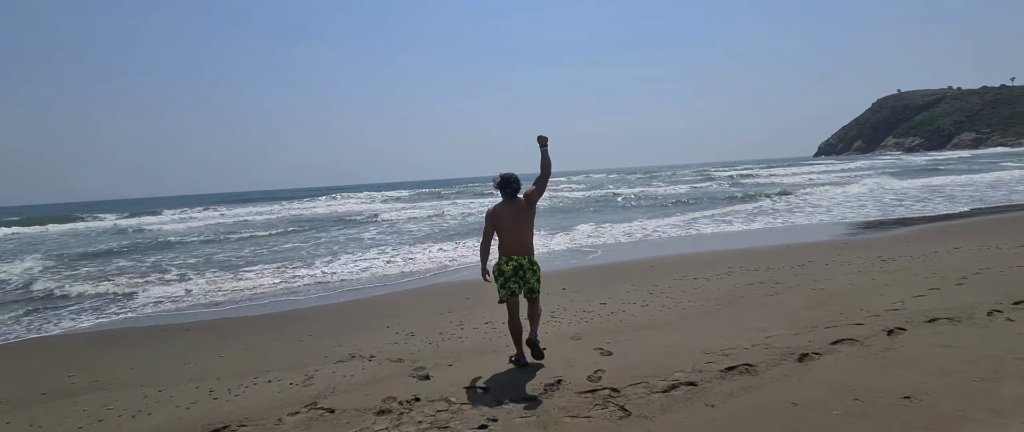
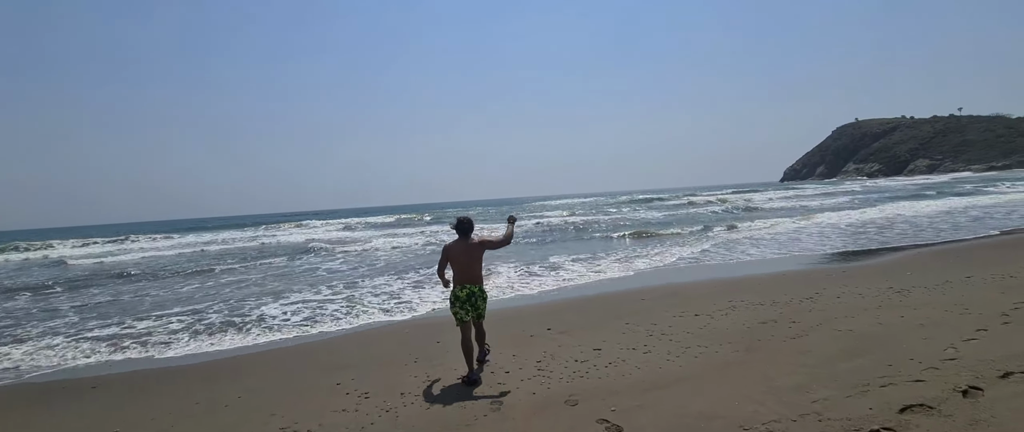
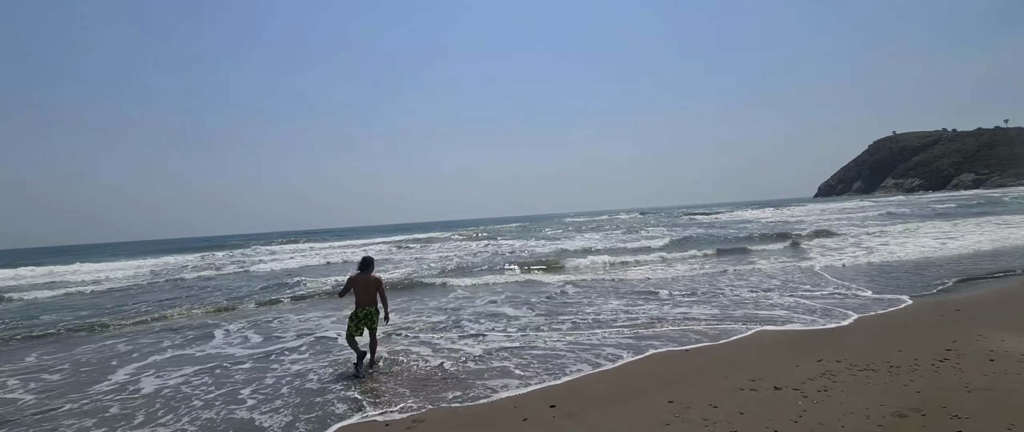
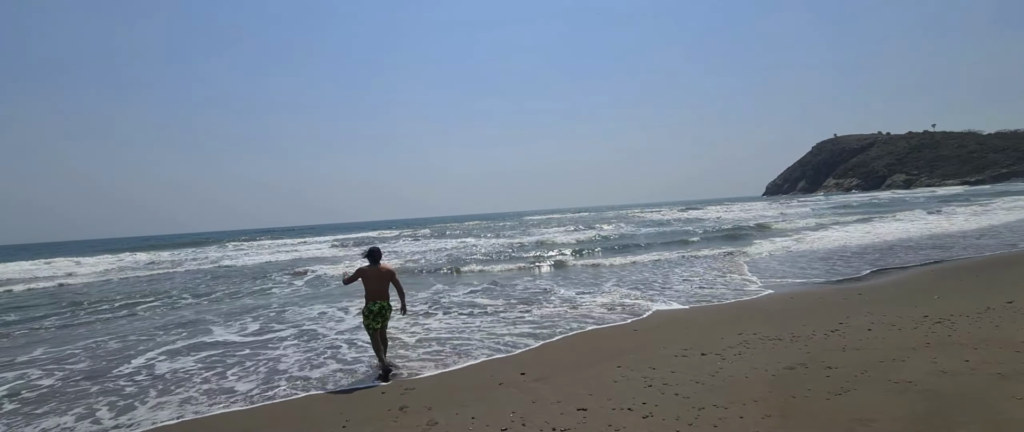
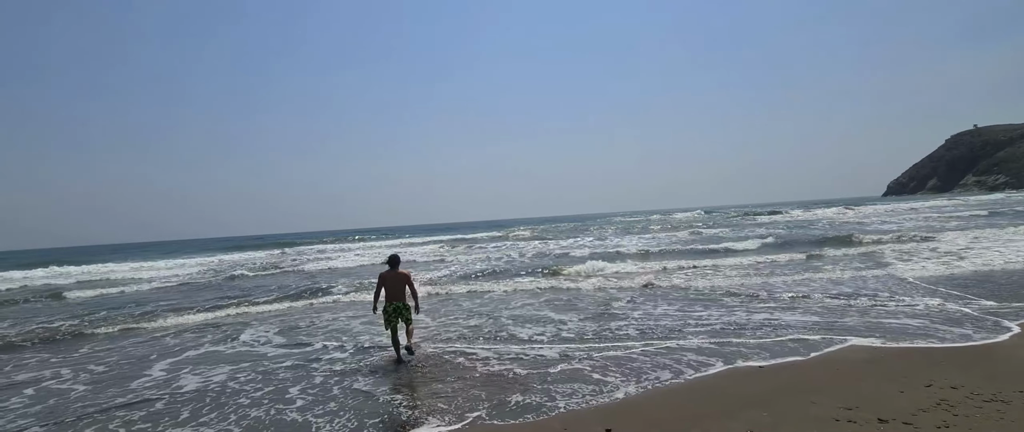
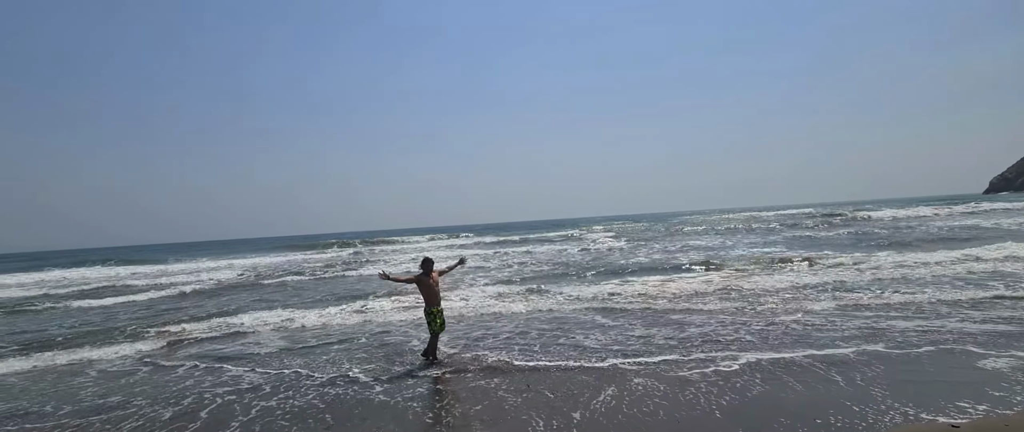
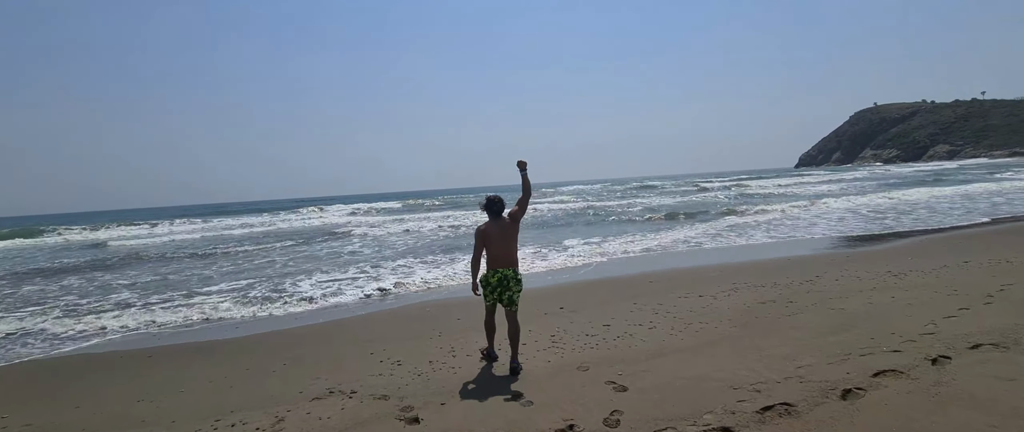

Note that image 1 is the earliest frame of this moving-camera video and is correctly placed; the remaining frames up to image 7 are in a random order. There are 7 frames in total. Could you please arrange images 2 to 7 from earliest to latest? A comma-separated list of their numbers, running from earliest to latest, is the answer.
7, 2, 4, 3, 5, 6
